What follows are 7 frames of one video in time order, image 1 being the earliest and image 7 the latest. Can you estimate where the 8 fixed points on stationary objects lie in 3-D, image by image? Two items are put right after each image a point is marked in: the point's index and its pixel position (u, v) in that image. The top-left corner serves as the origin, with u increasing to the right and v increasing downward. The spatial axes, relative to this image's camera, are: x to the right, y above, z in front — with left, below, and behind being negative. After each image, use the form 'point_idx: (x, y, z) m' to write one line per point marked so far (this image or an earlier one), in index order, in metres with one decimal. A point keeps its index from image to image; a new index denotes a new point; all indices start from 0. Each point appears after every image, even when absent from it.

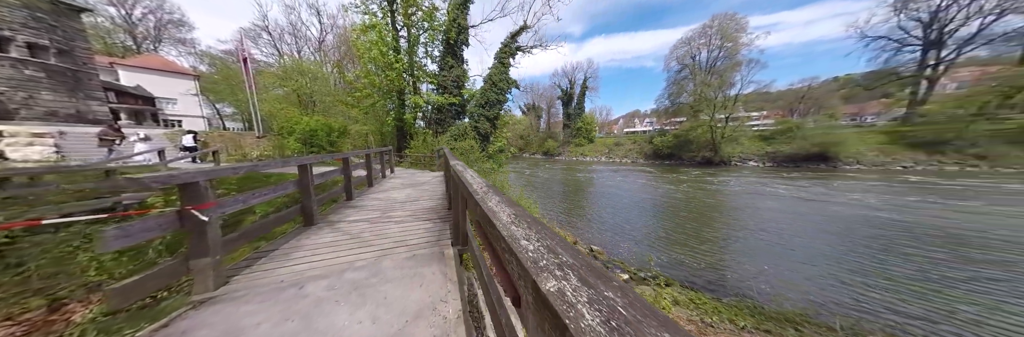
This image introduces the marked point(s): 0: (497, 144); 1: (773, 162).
0: (-0.3, +1.1, +9.5) m
1: (+16.0, +0.4, +13.9) m
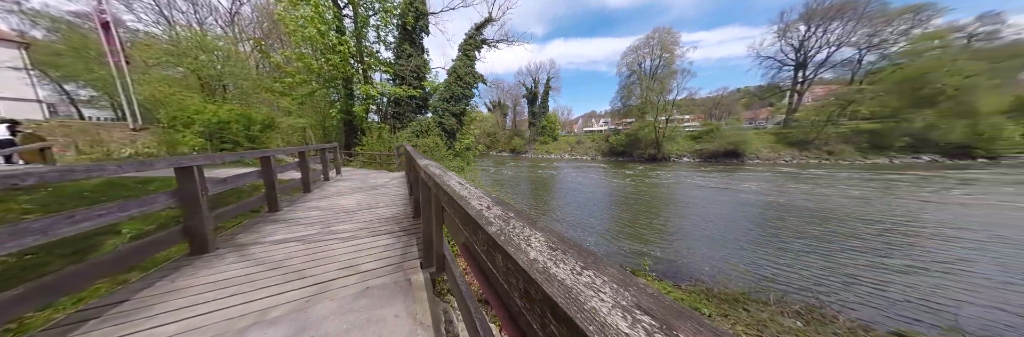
0: (-1.8, +1.1, +9.0) m
1: (+13.6, +0.7, +16.2) m
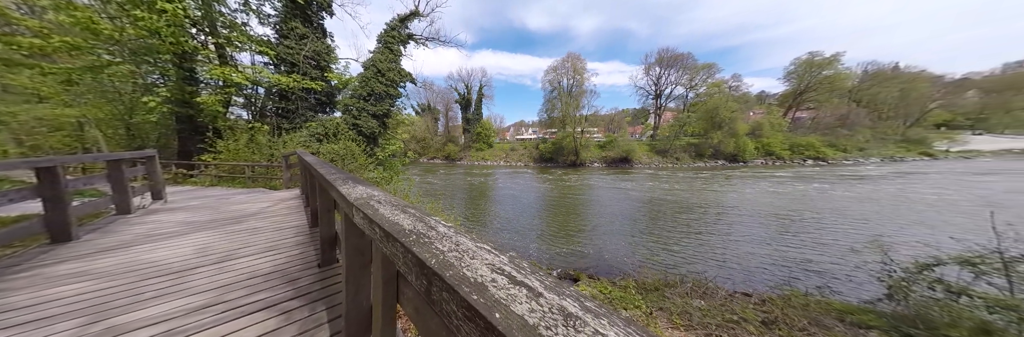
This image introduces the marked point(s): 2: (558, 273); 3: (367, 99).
0: (-4.2, +0.7, +7.7) m
1: (+8.0, +0.3, +19.4) m
2: (+1.5, -2.7, +6.0) m
3: (-4.6, +2.1, +7.2) m
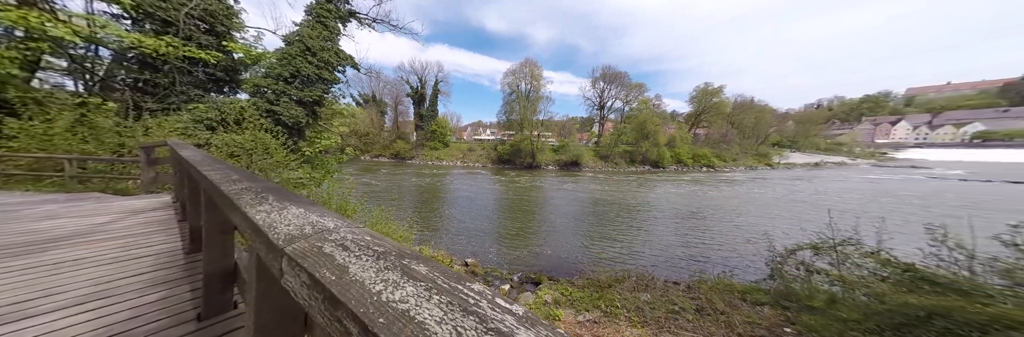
0: (-5.5, +0.7, +6.4) m
1: (+3.8, +0.1, +20.4) m
2: (+0.3, -2.8, +5.9) m
3: (-5.7, +2.2, +5.8) m
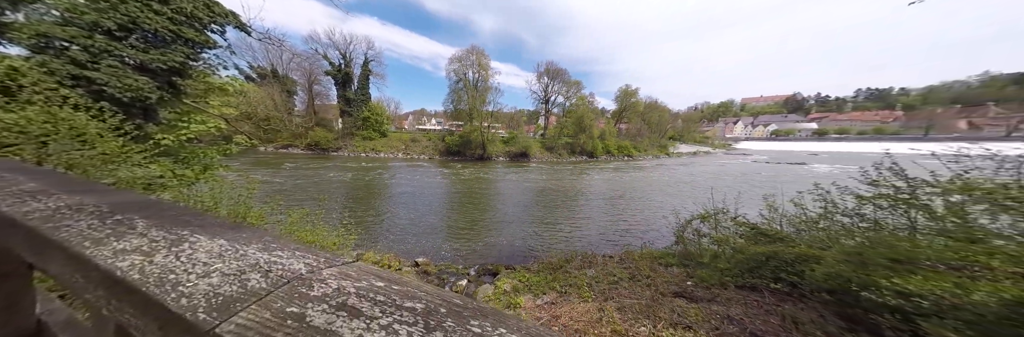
0: (-6.7, +0.8, +4.6) m
1: (-1.2, +0.9, +20.6) m
2: (-0.9, -2.6, +5.8) m
3: (-6.8, +2.2, +3.9) m
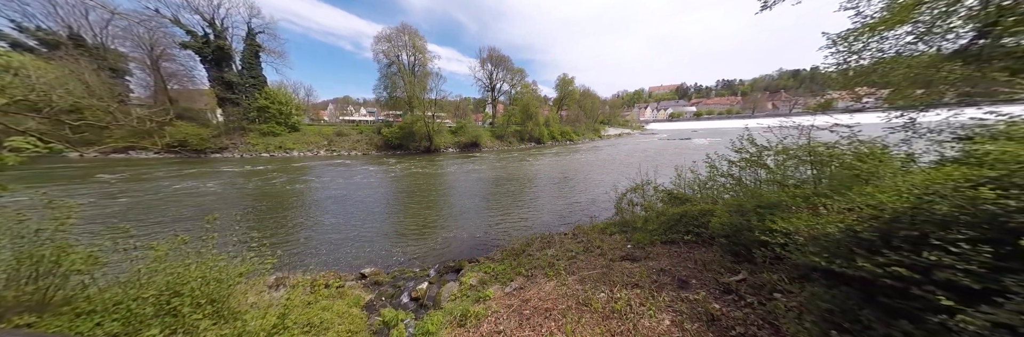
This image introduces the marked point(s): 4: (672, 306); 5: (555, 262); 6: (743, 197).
0: (-7.3, +0.4, +2.7) m
1: (-6.1, +1.7, +19.5) m
2: (-1.8, -2.4, +5.5) m
3: (-7.4, +1.8, +1.9) m
4: (+2.2, -2.0, +3.4) m
5: (+0.9, -2.1, +5.0) m
6: (+4.7, -0.6, +4.7) m
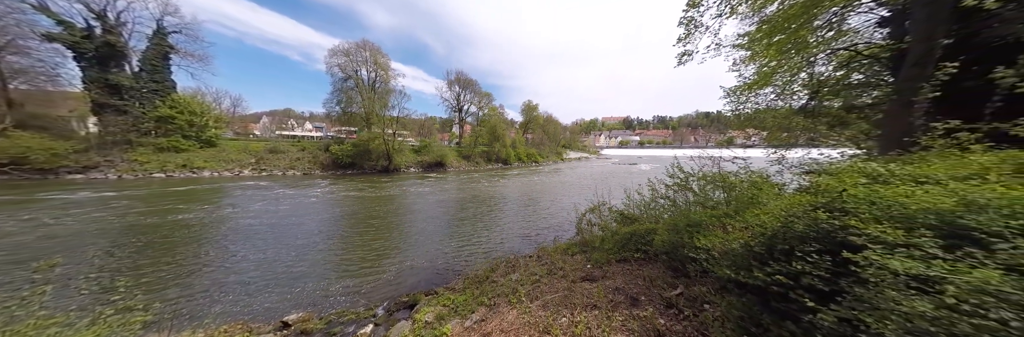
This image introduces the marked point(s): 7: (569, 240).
0: (-7.5, +0.3, +1.4) m
1: (-9.3, -0.2, +18.2) m
2: (-2.5, -2.9, +4.8) m
3: (-7.4, +1.8, +0.8) m
4: (+1.8, -2.3, +3.5) m
5: (+0.1, -2.5, +4.9) m
6: (+3.9, -1.1, +5.4) m
7: (+2.0, -2.5, +8.1) m
